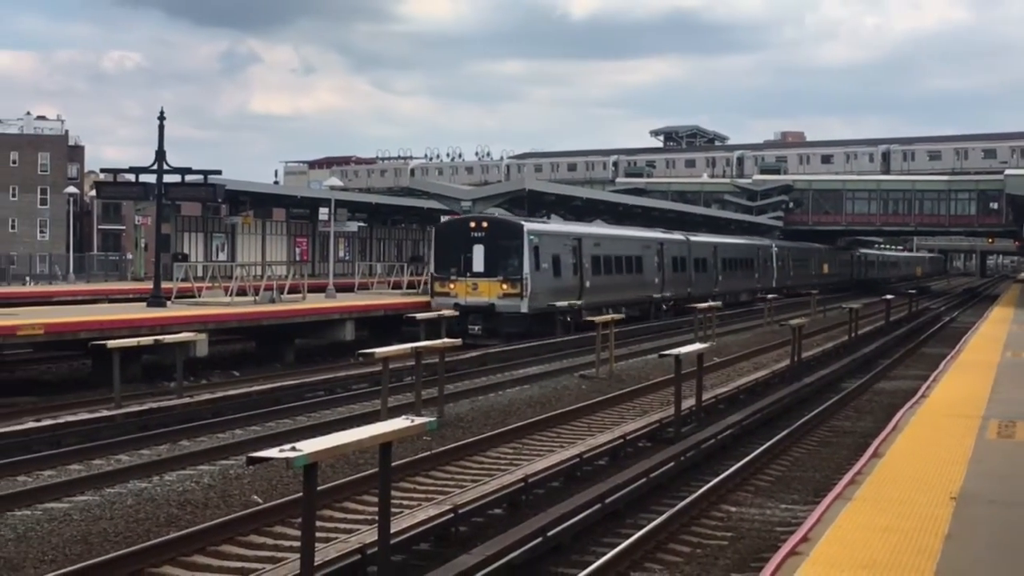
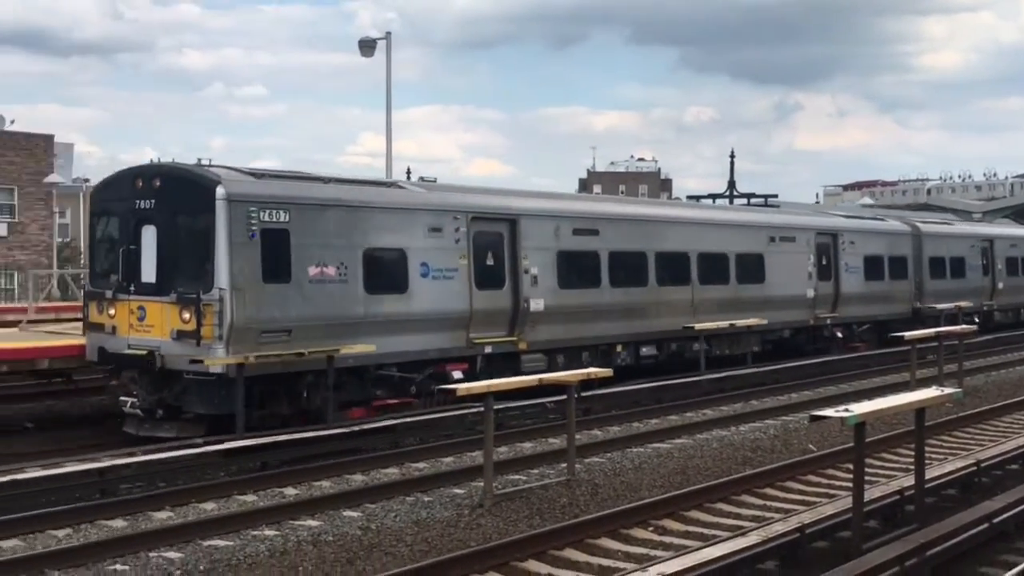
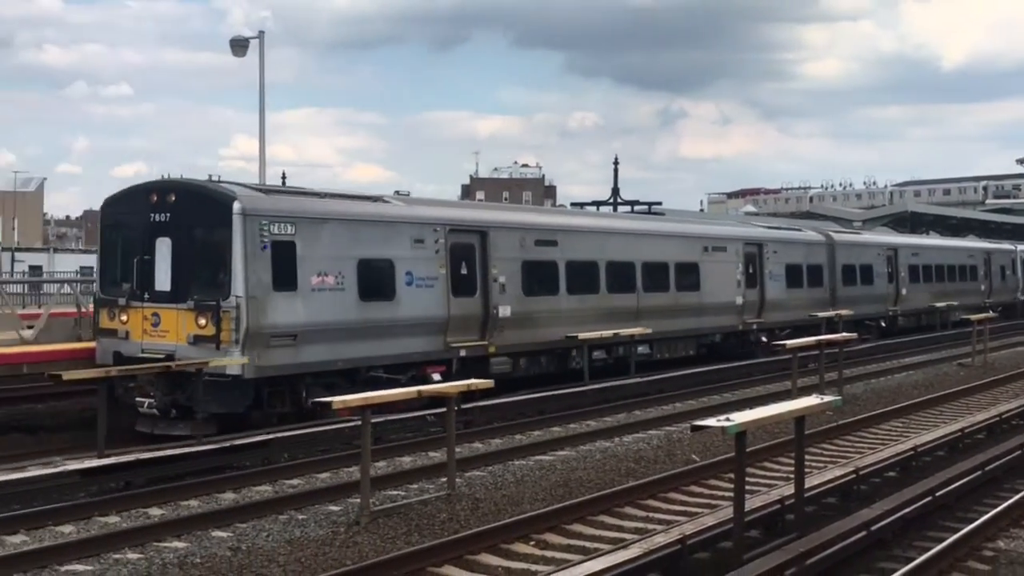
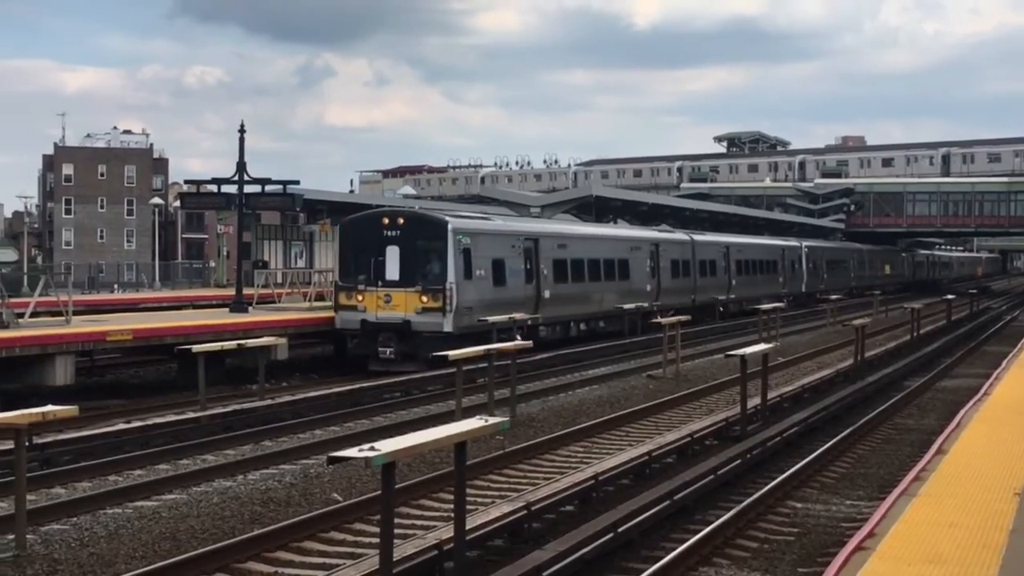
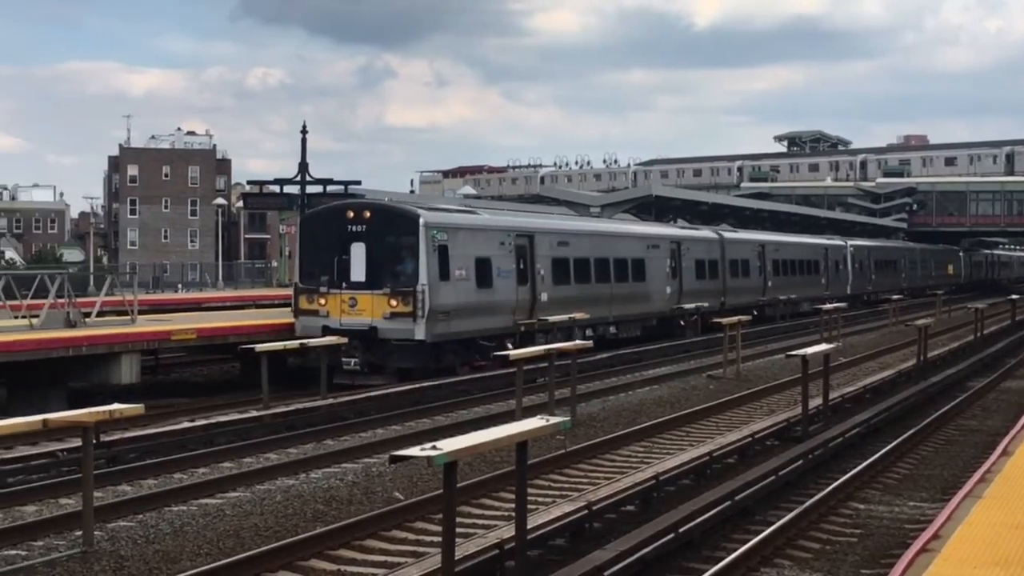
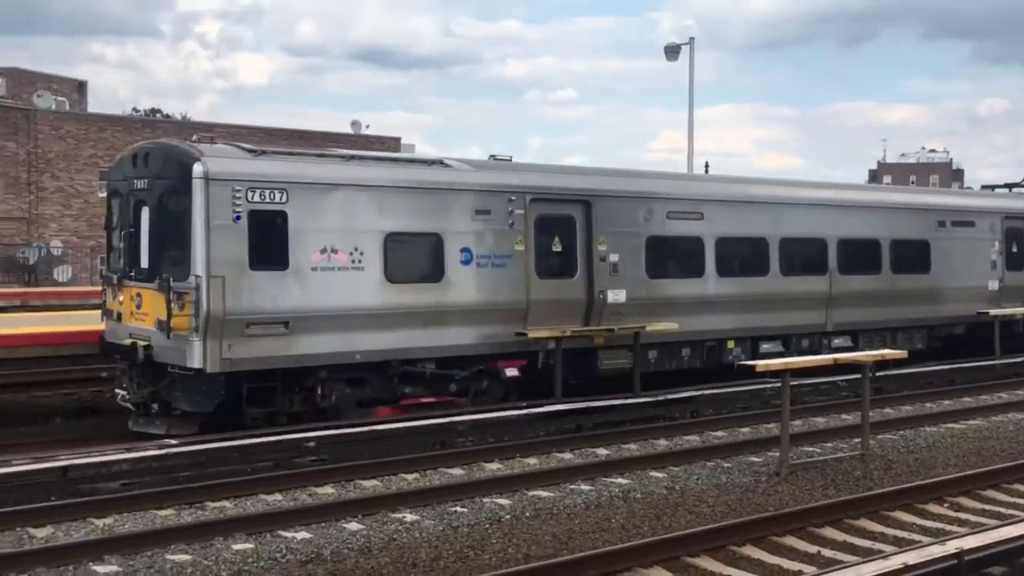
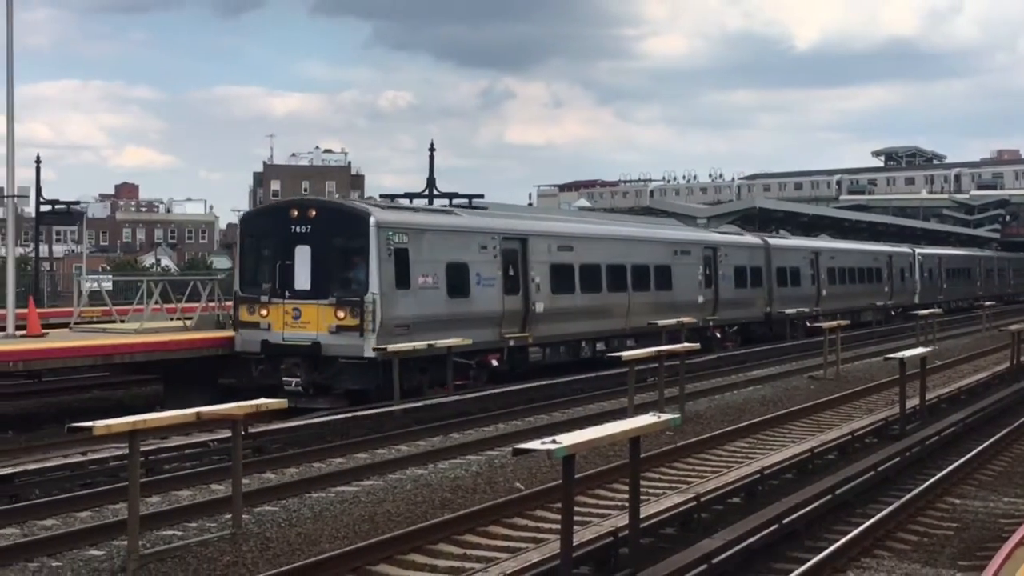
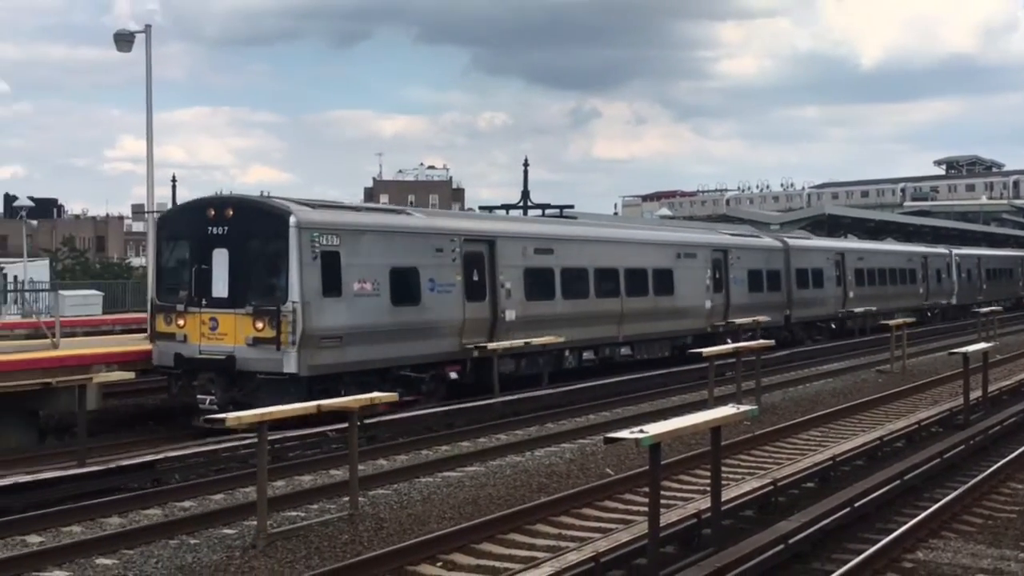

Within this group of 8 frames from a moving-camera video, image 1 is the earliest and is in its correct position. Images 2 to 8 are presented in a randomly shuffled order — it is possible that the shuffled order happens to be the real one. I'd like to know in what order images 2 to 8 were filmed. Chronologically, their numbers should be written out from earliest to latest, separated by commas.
4, 5, 7, 8, 3, 2, 6
